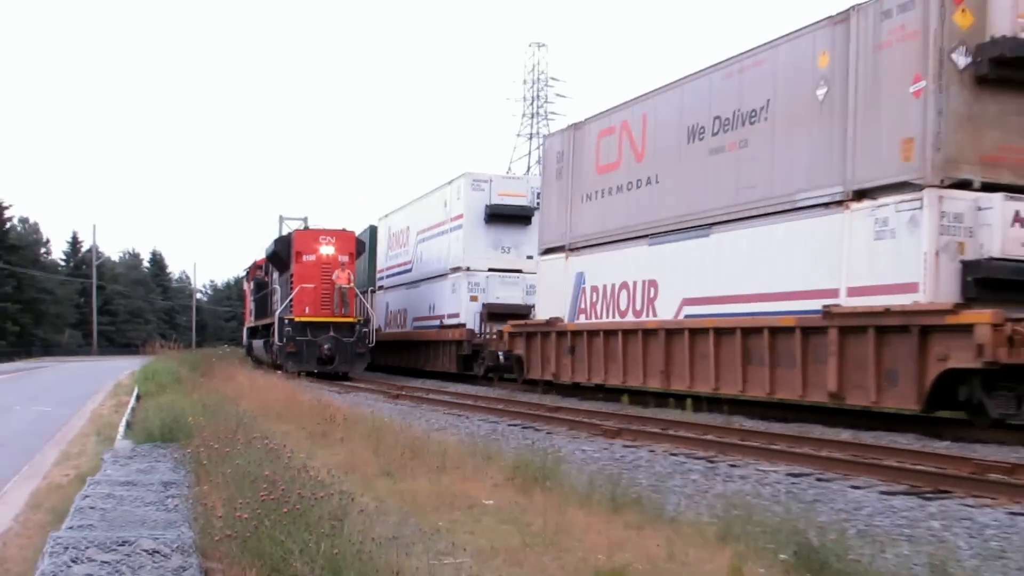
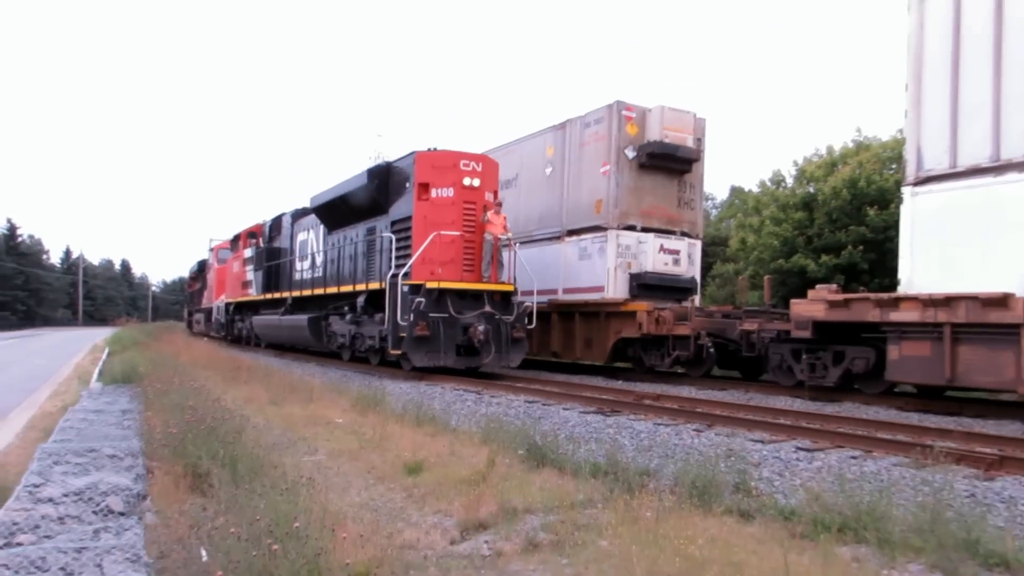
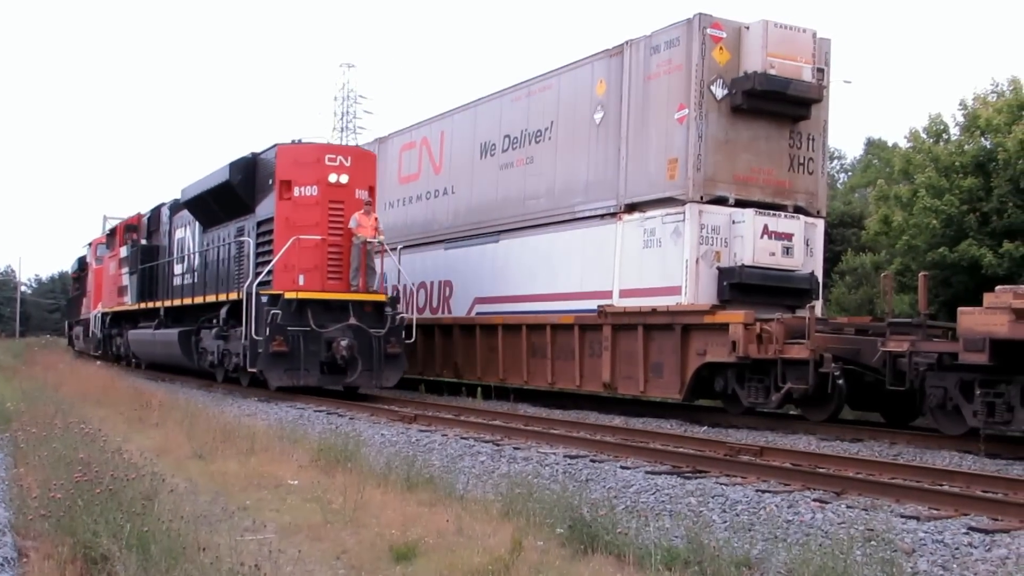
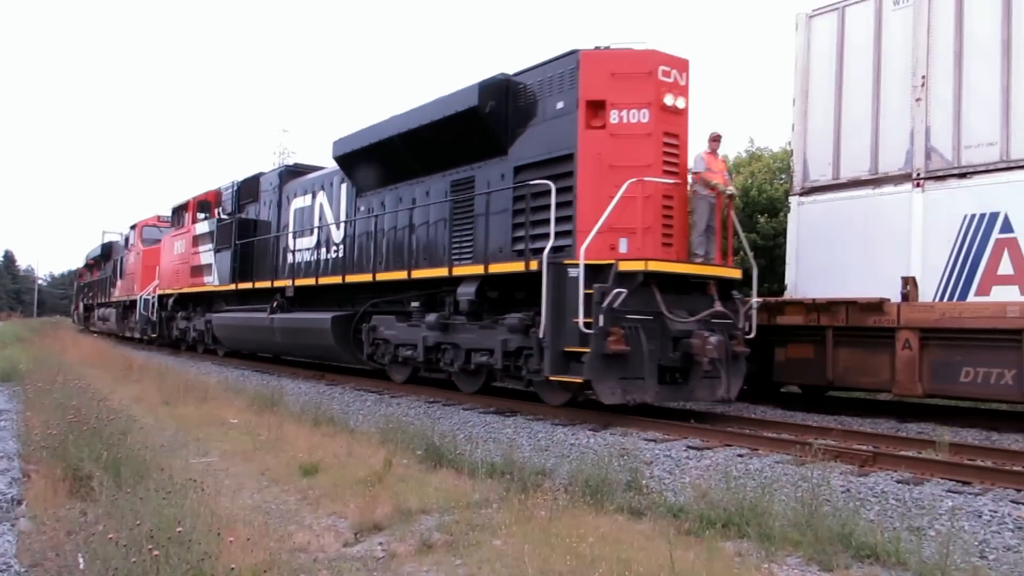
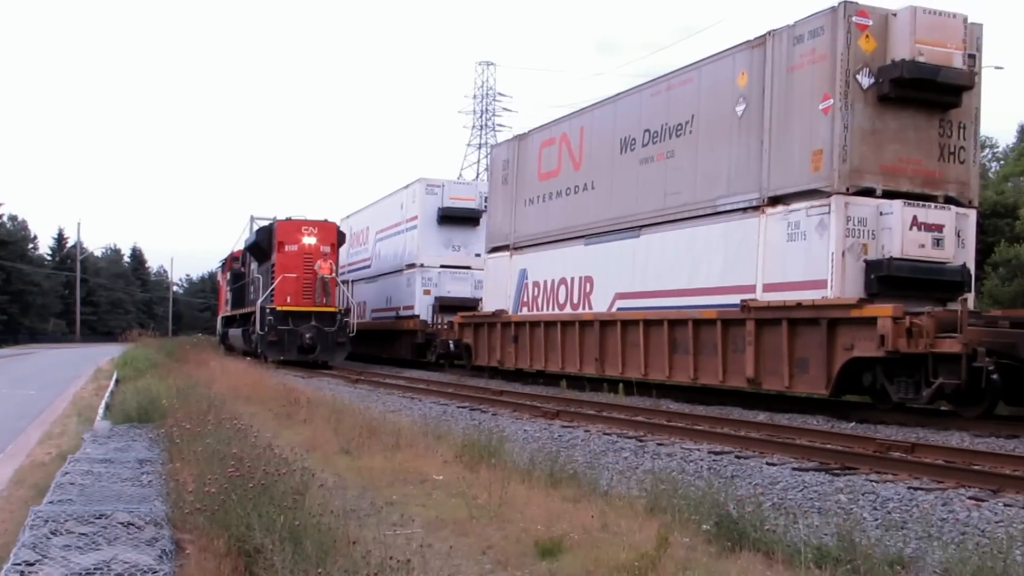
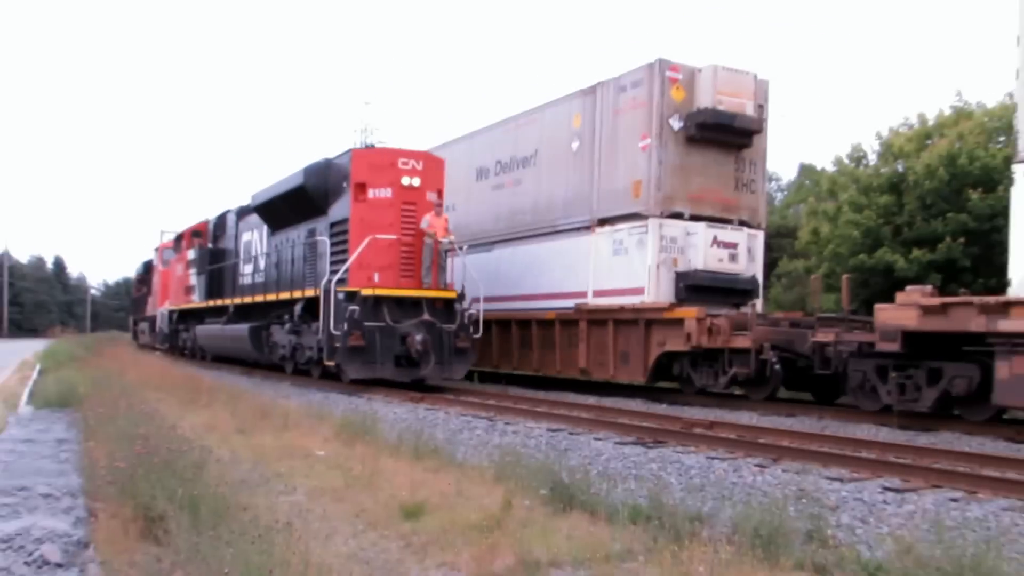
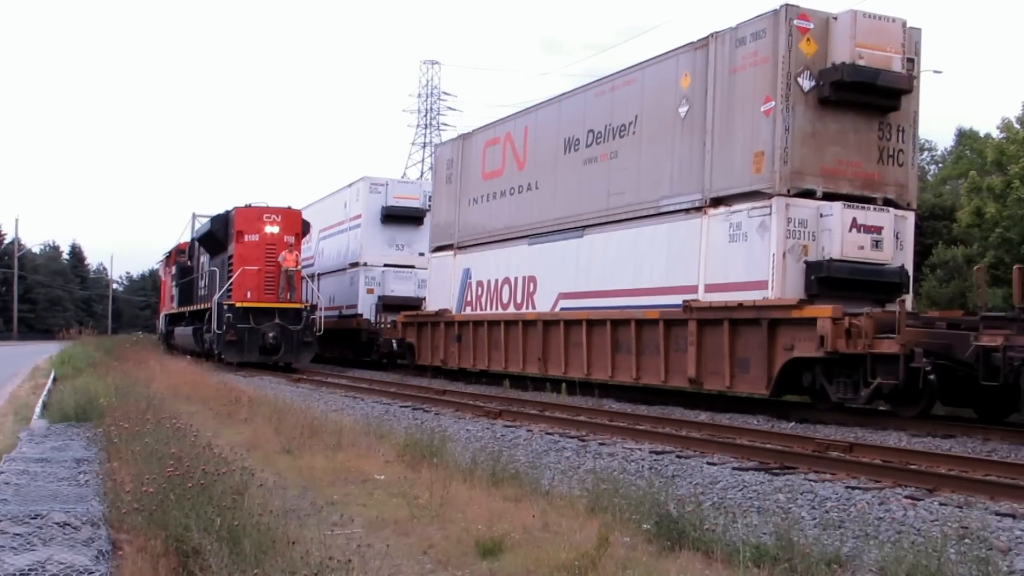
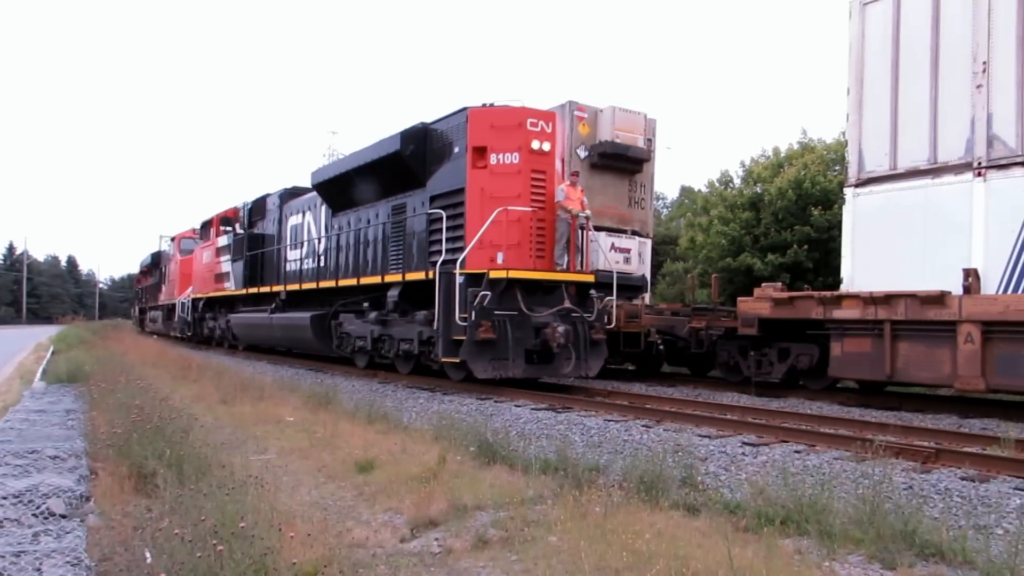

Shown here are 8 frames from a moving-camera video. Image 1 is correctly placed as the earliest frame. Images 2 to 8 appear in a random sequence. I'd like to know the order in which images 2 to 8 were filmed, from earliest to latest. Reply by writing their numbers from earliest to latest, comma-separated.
5, 7, 3, 6, 2, 8, 4
